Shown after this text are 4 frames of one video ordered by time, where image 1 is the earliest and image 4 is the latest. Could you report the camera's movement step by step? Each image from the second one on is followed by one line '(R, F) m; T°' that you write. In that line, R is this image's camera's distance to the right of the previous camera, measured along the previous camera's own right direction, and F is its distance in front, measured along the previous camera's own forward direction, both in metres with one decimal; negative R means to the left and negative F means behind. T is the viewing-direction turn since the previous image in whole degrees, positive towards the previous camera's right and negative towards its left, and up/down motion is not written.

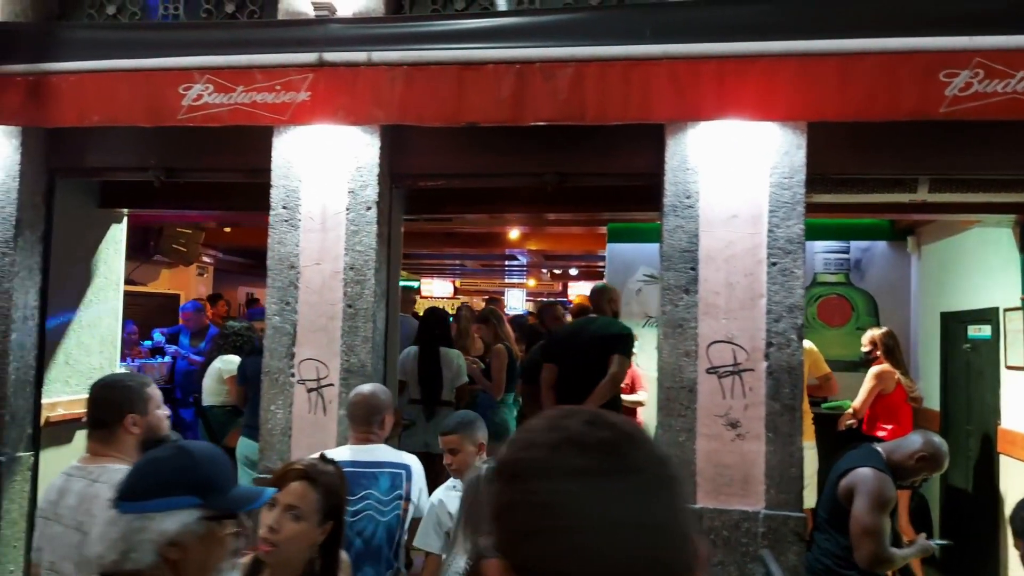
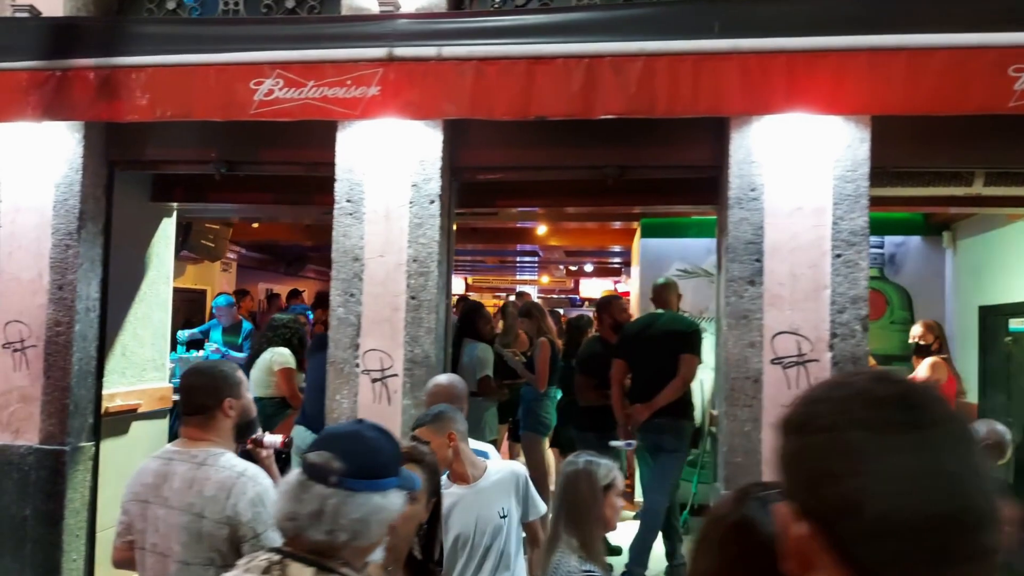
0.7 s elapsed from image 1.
(-0.4, -0.1) m; 0°
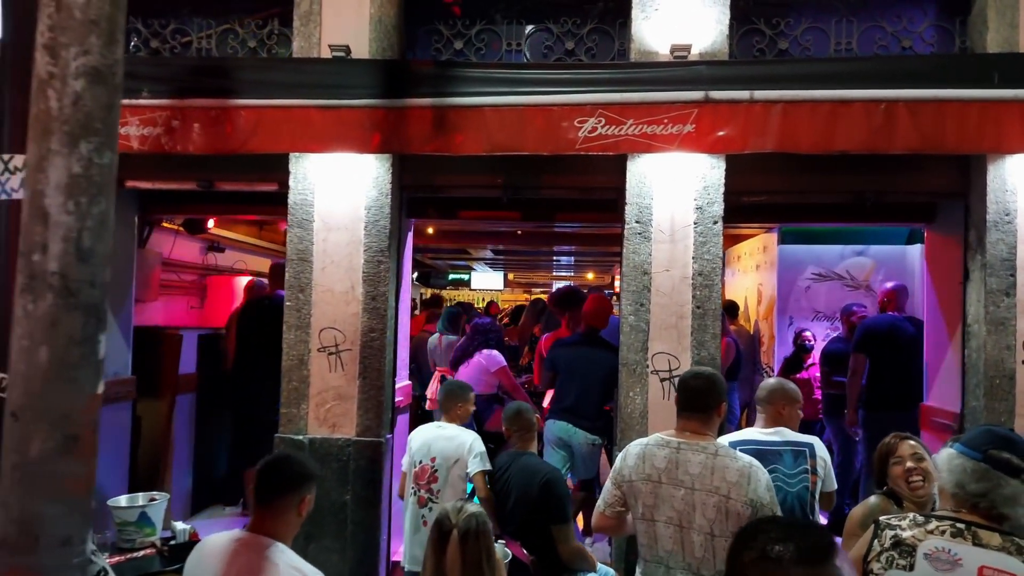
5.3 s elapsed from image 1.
(-2.2, -0.6) m; +1°
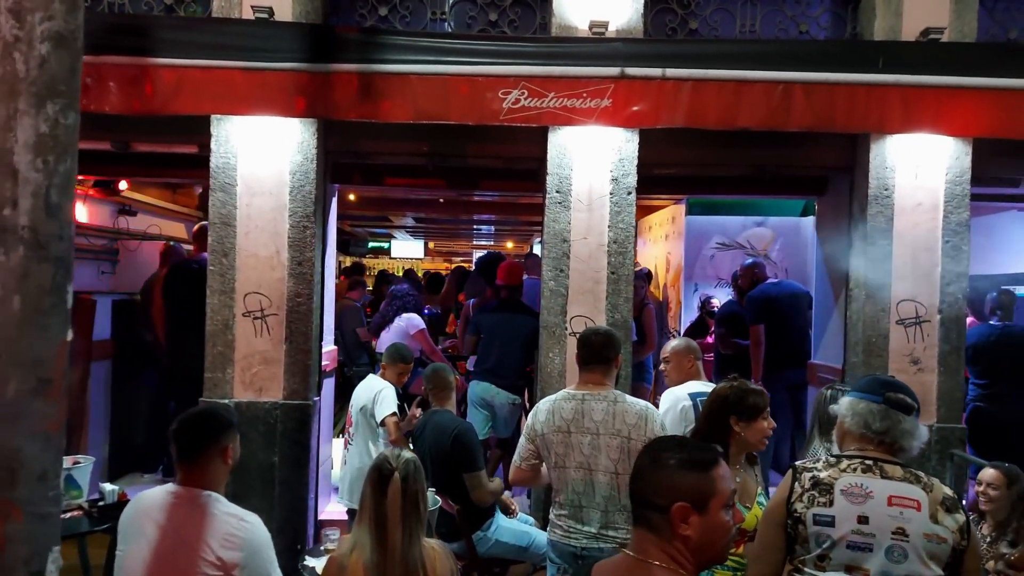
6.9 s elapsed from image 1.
(-0.1, -0.2) m; +6°
